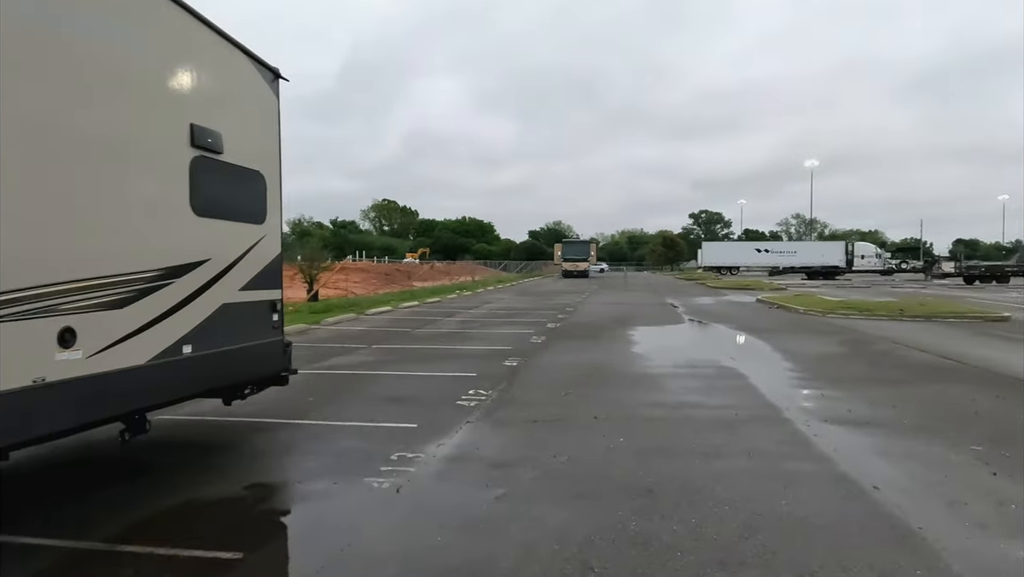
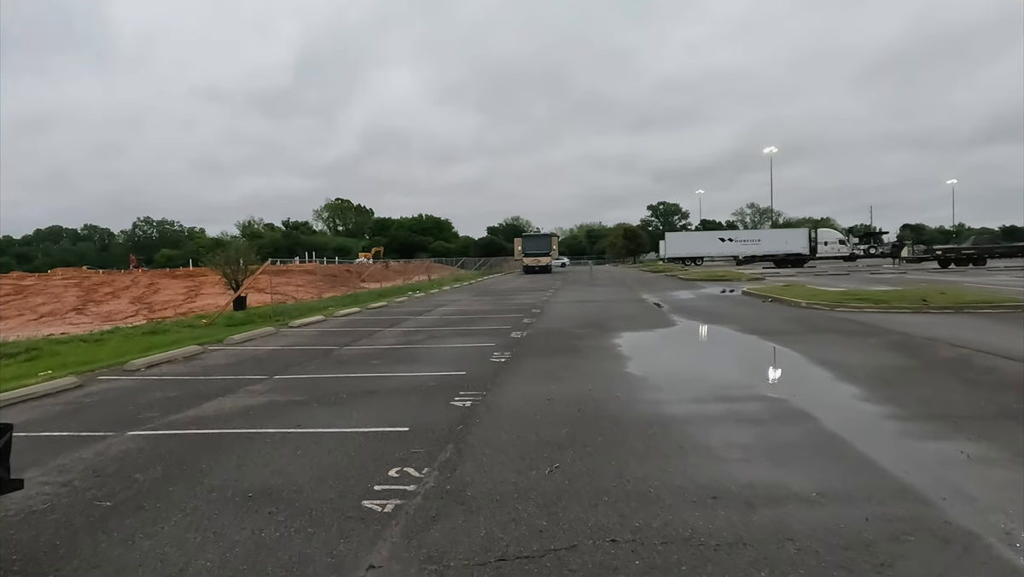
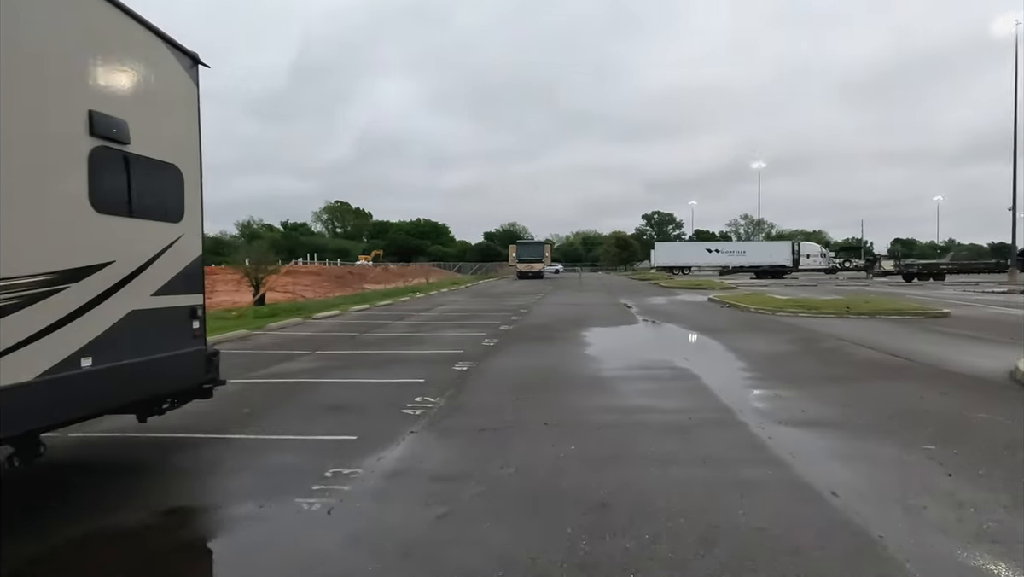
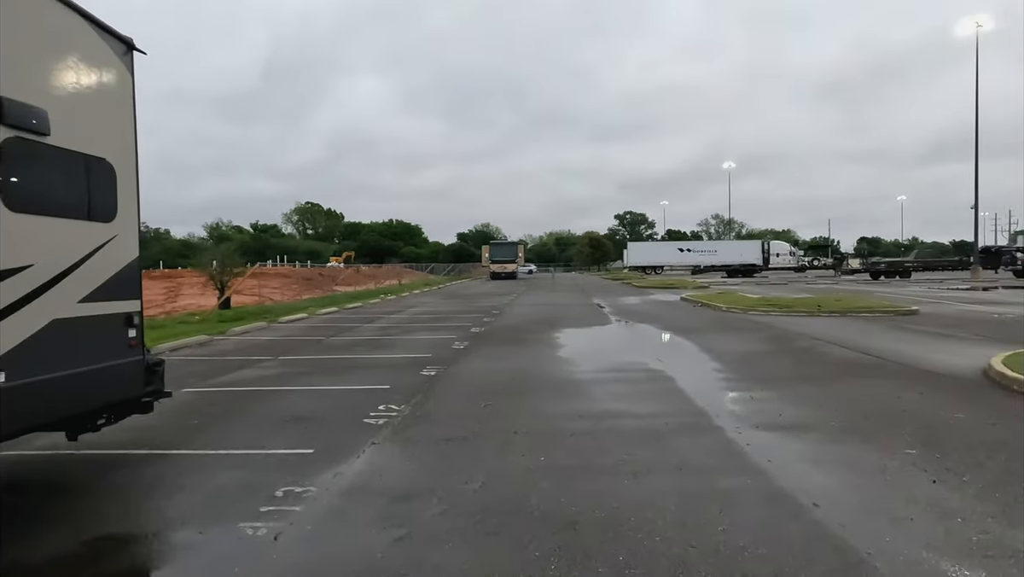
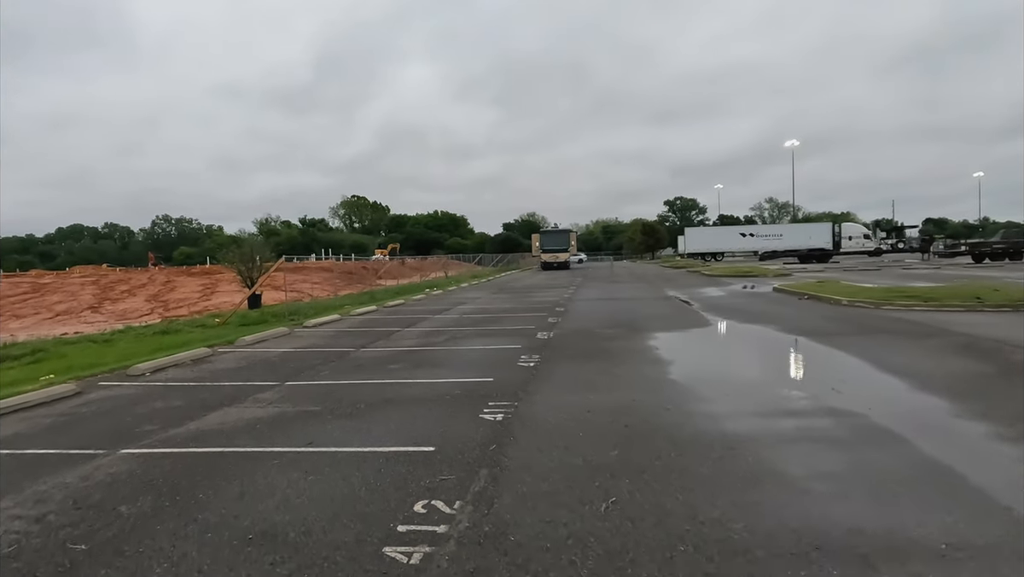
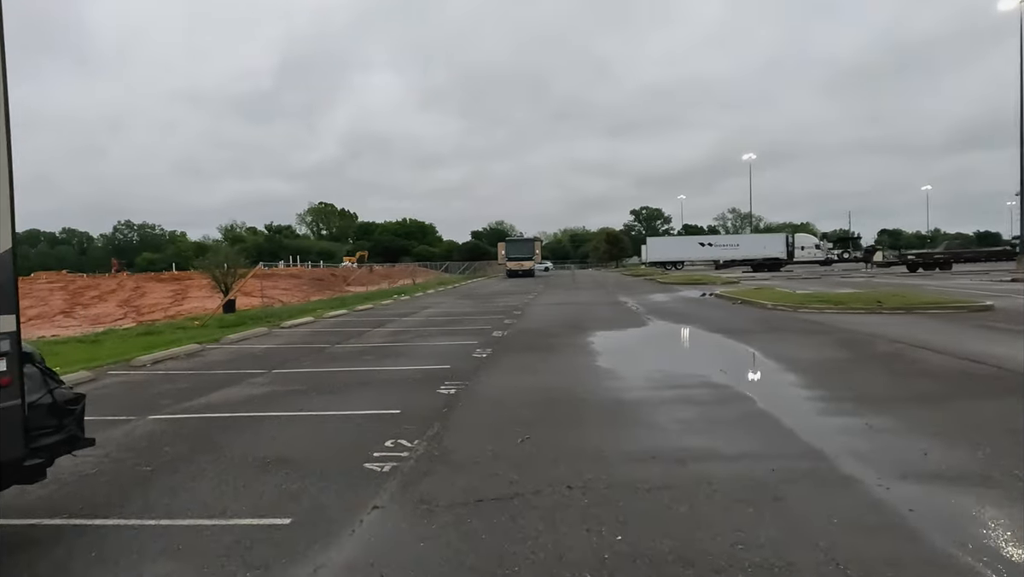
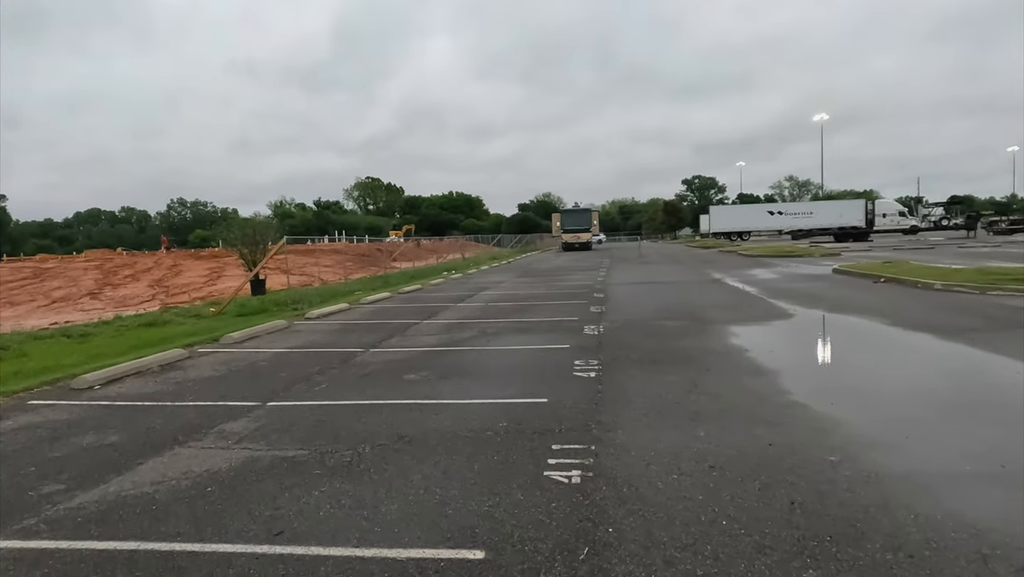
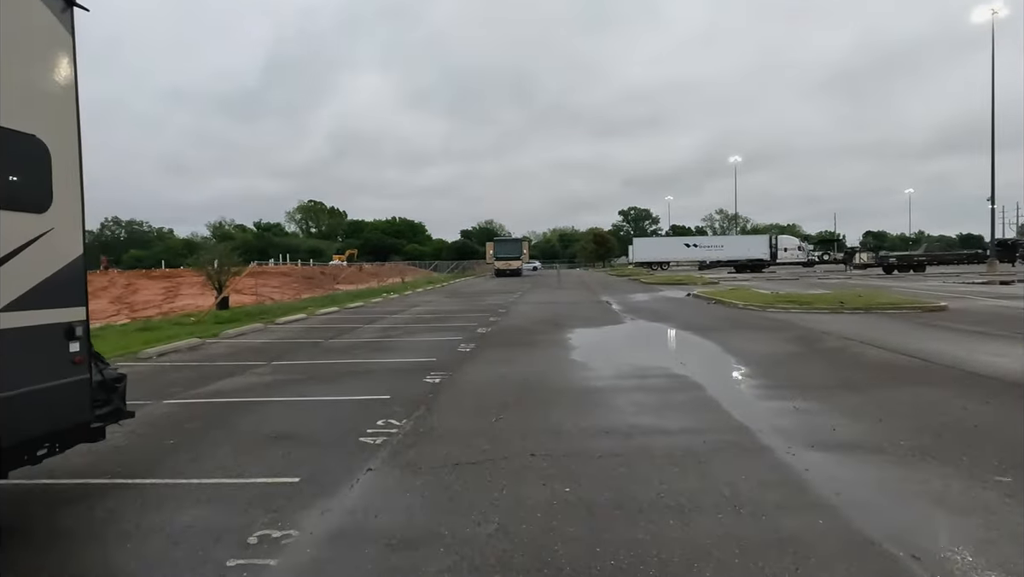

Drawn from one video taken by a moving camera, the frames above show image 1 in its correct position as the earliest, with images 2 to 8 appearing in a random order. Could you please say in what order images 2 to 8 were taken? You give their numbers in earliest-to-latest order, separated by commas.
3, 4, 8, 6, 2, 5, 7
